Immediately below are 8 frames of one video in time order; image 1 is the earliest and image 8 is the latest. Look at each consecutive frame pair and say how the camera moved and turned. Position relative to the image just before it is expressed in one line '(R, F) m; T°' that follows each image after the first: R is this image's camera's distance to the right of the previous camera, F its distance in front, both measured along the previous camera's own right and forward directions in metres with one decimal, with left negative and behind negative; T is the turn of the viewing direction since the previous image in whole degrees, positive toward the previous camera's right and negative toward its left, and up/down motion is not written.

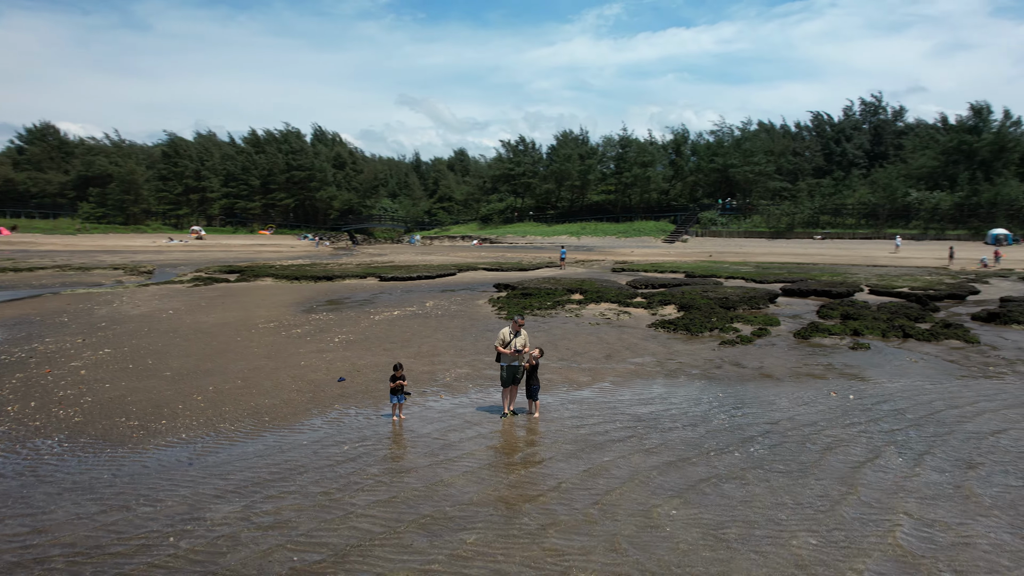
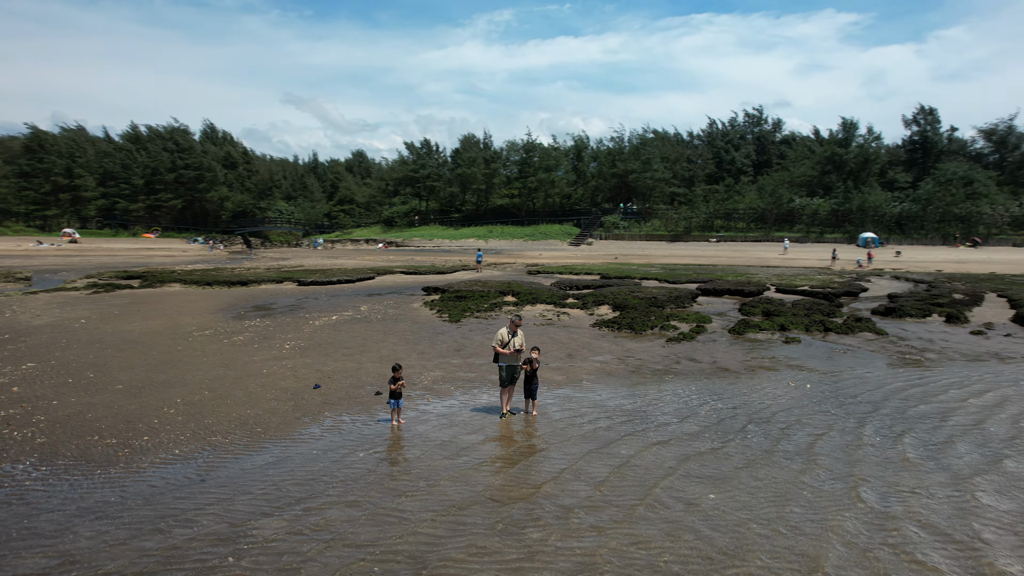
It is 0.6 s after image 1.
(-1.4, +0.1) m; +9°
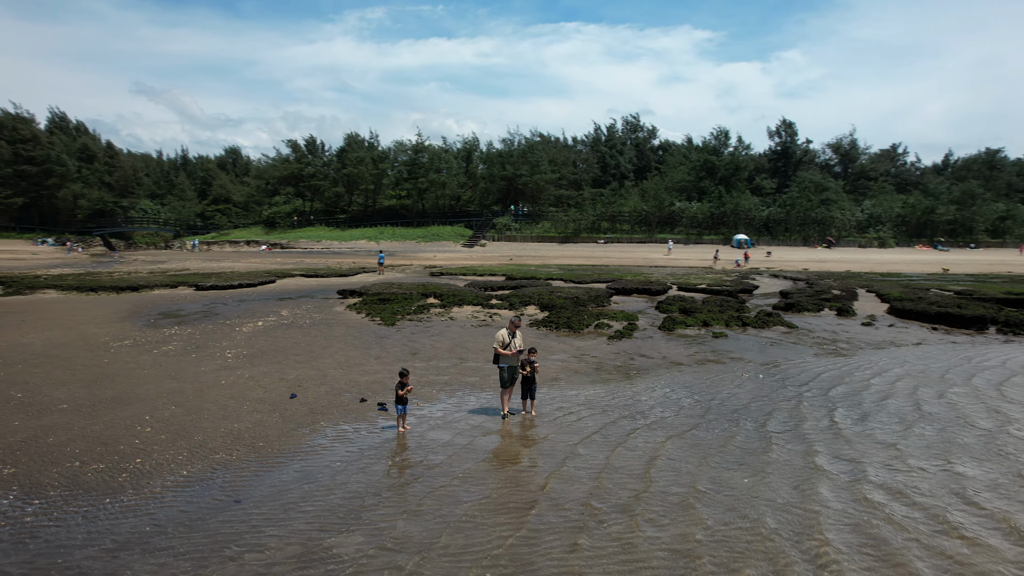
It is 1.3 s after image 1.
(-1.7, +0.1) m; +11°
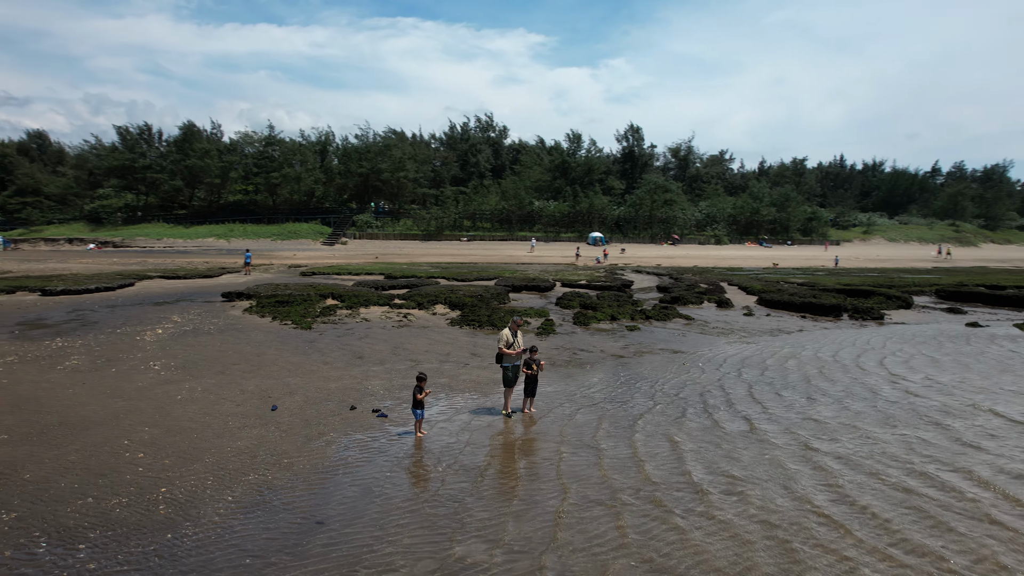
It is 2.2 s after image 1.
(-2.2, +0.2) m; +14°
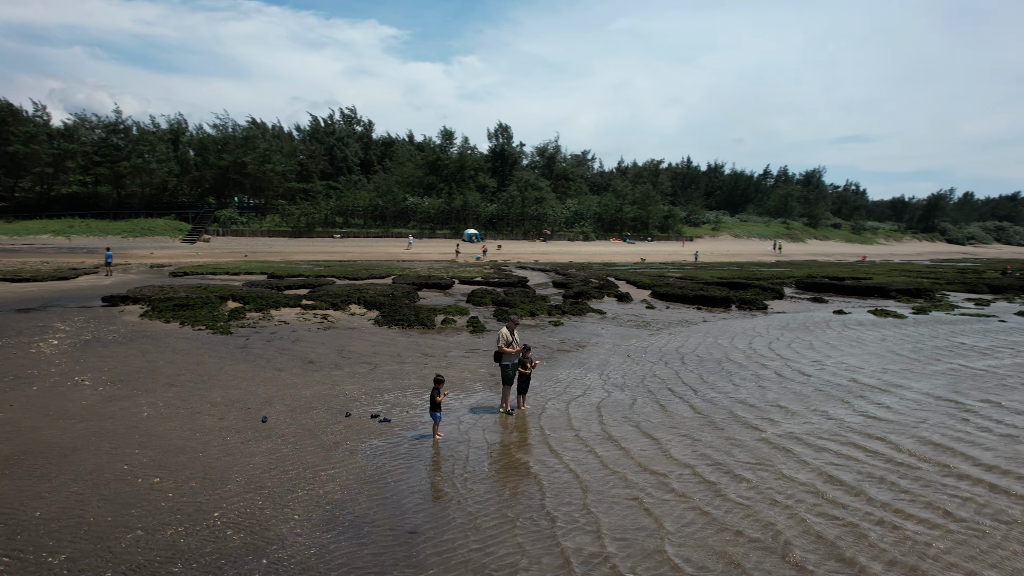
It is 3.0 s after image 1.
(-2.0, +0.1) m; +13°
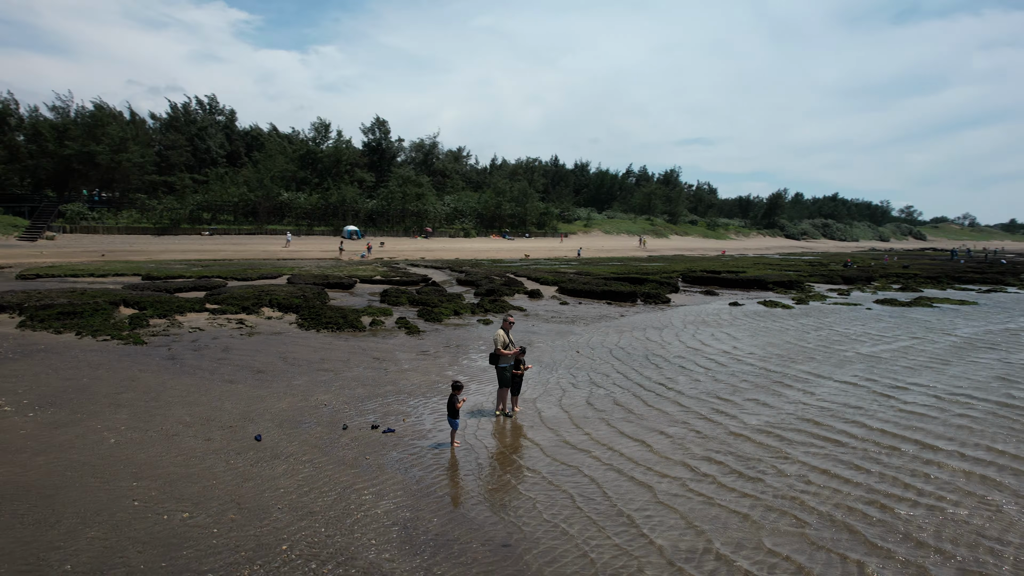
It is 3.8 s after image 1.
(-1.8, +0.3) m; +12°
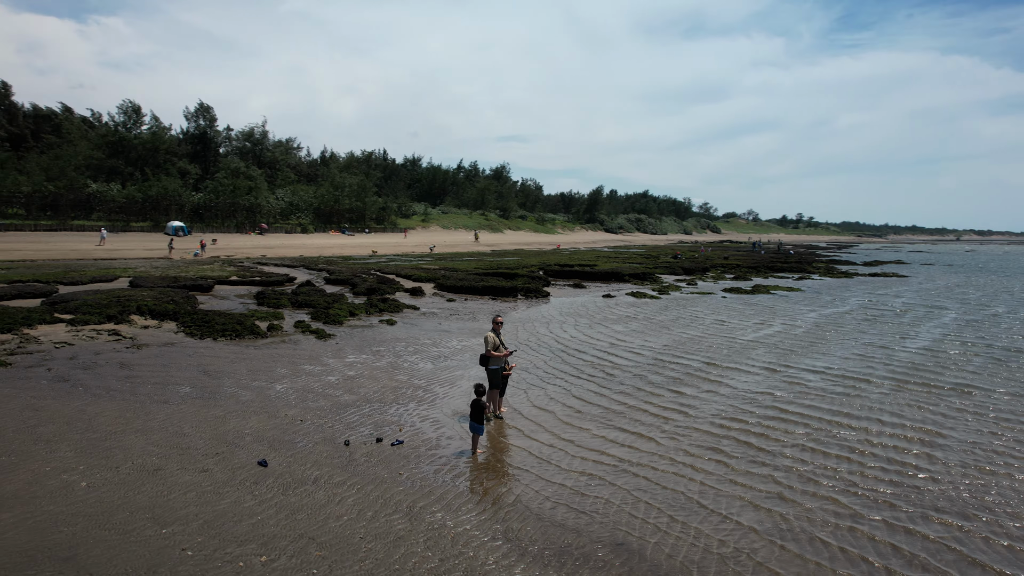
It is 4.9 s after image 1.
(-2.3, +0.4) m; +15°
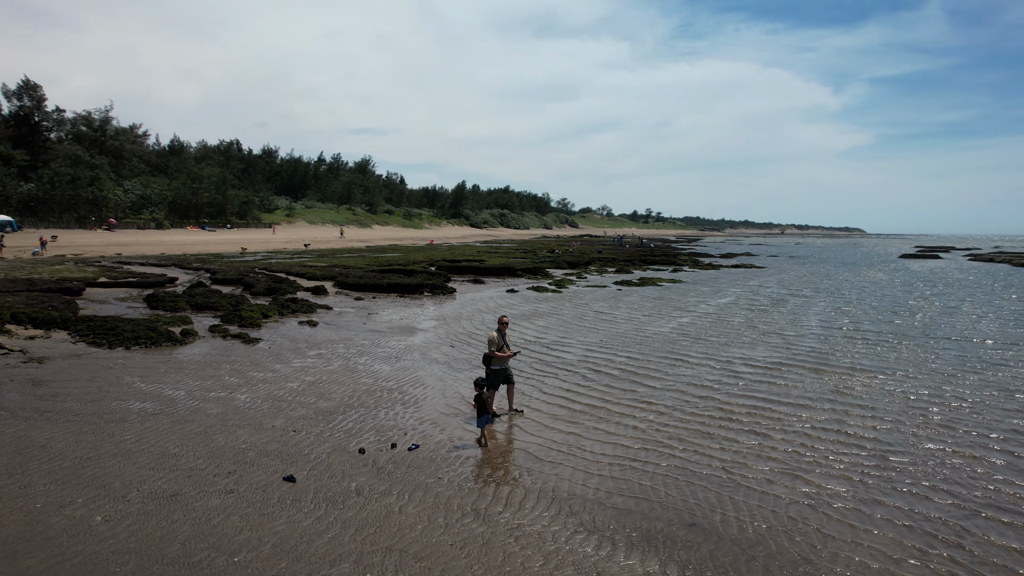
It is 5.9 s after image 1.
(-1.8, +0.1) m; +12°
